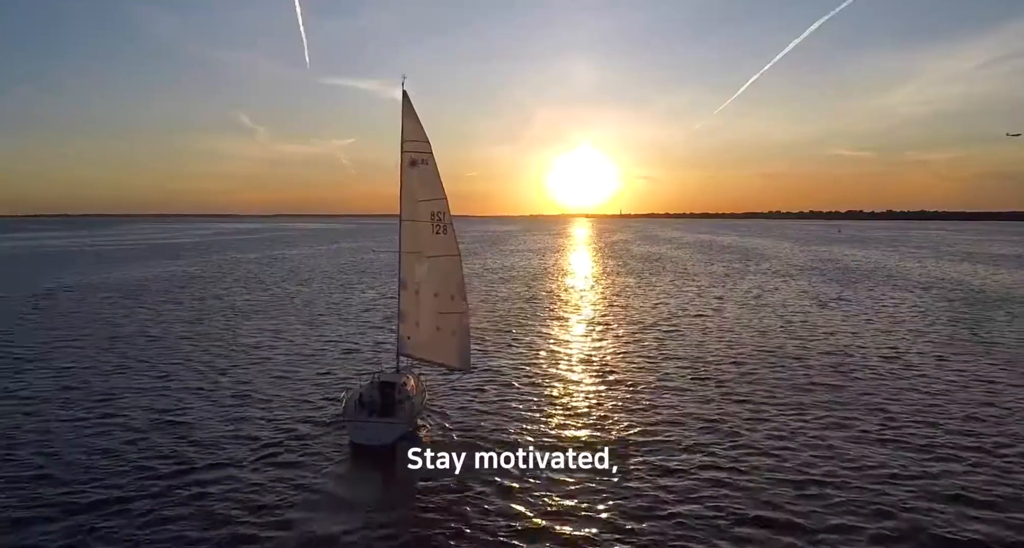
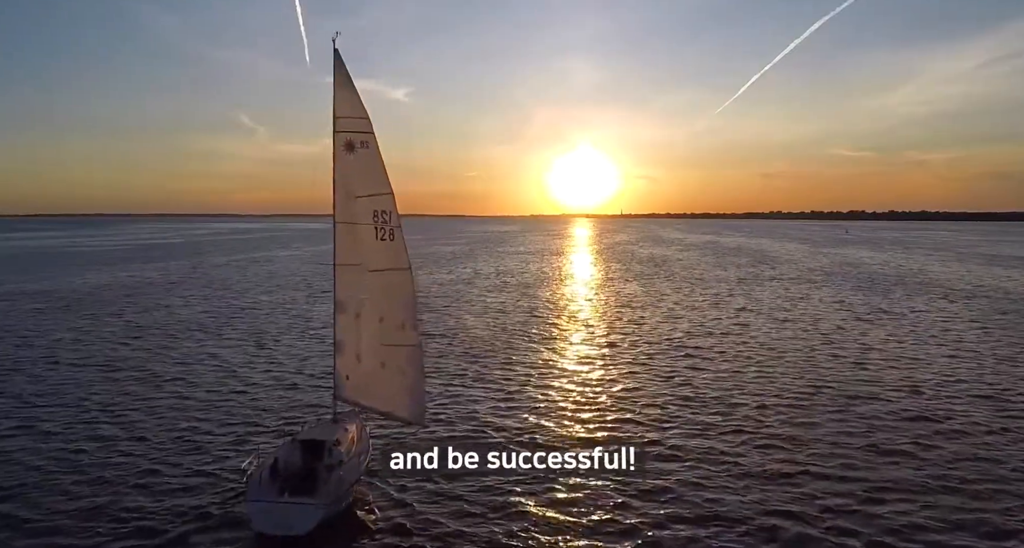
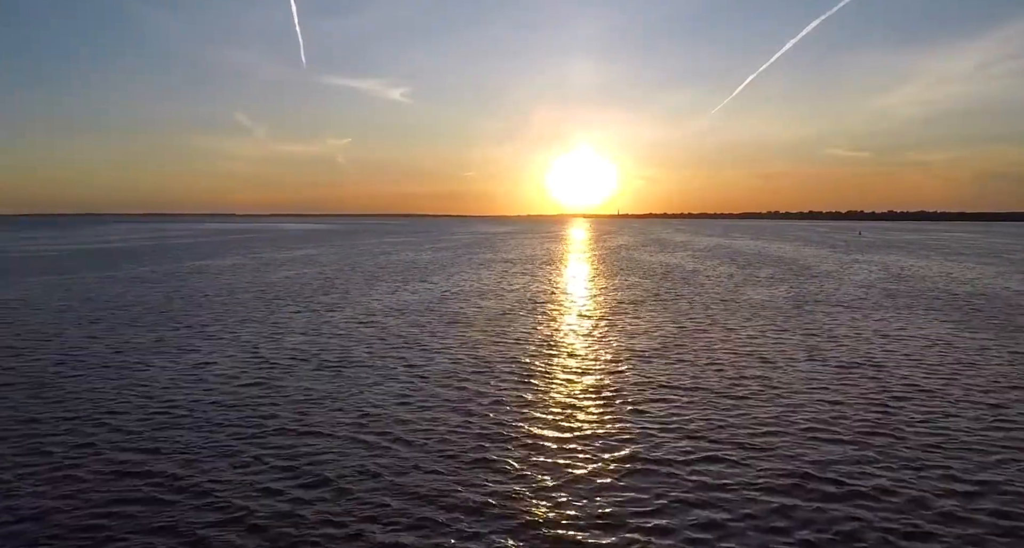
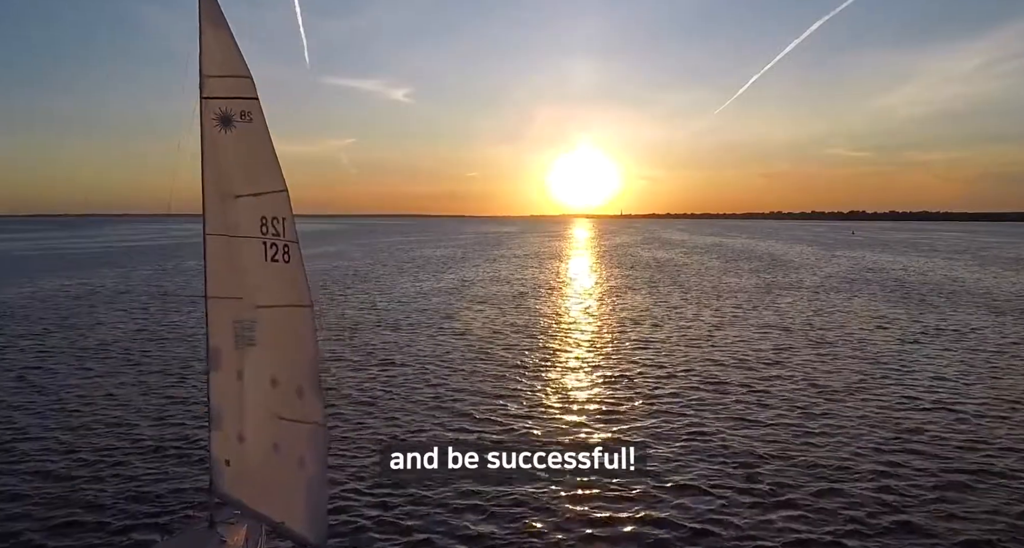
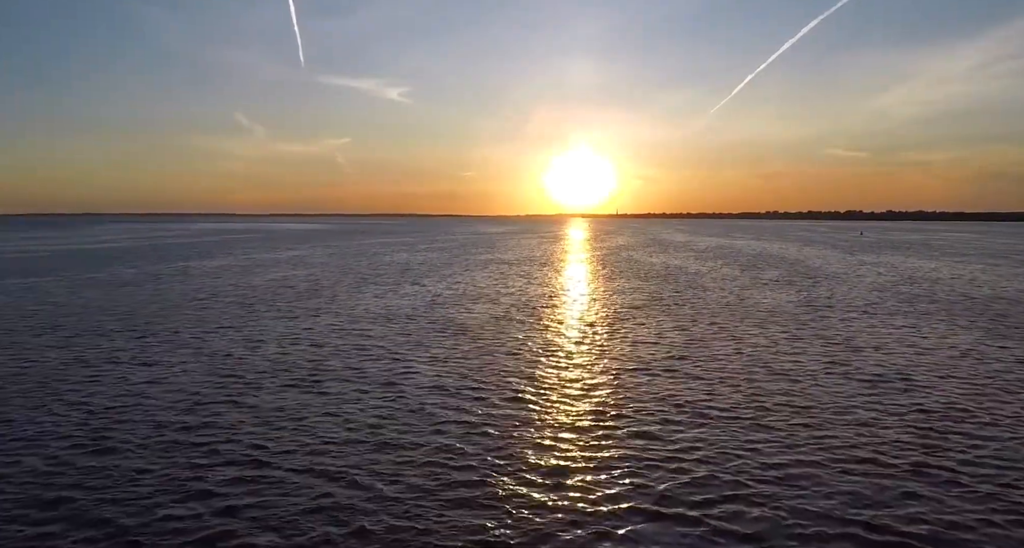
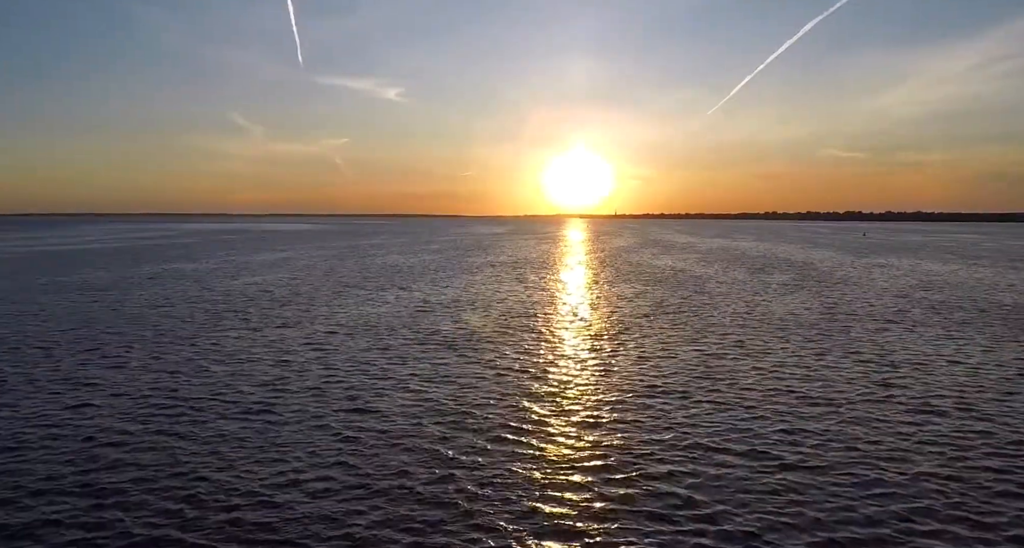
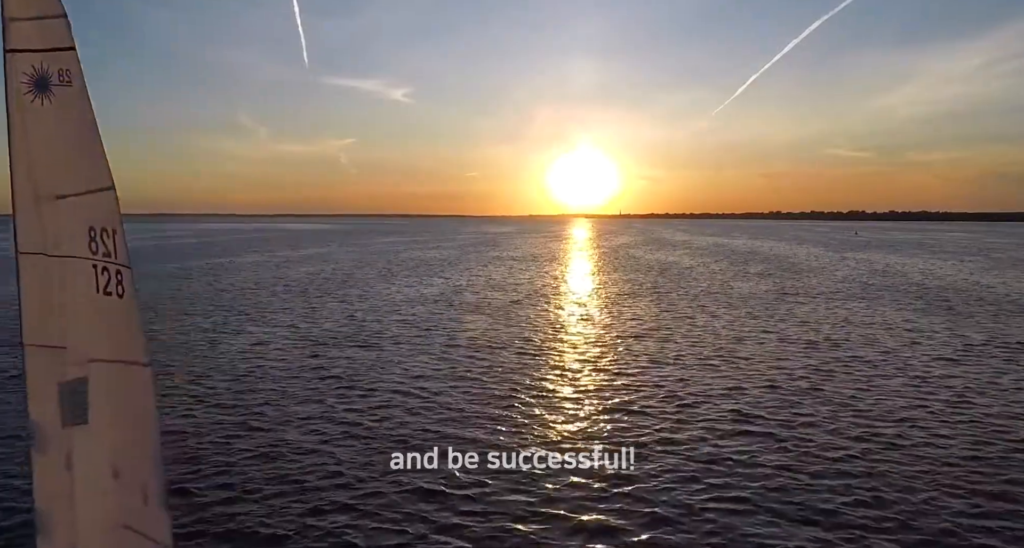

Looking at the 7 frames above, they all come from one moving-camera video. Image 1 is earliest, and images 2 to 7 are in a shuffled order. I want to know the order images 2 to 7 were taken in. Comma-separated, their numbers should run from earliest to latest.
2, 4, 7, 3, 5, 6
